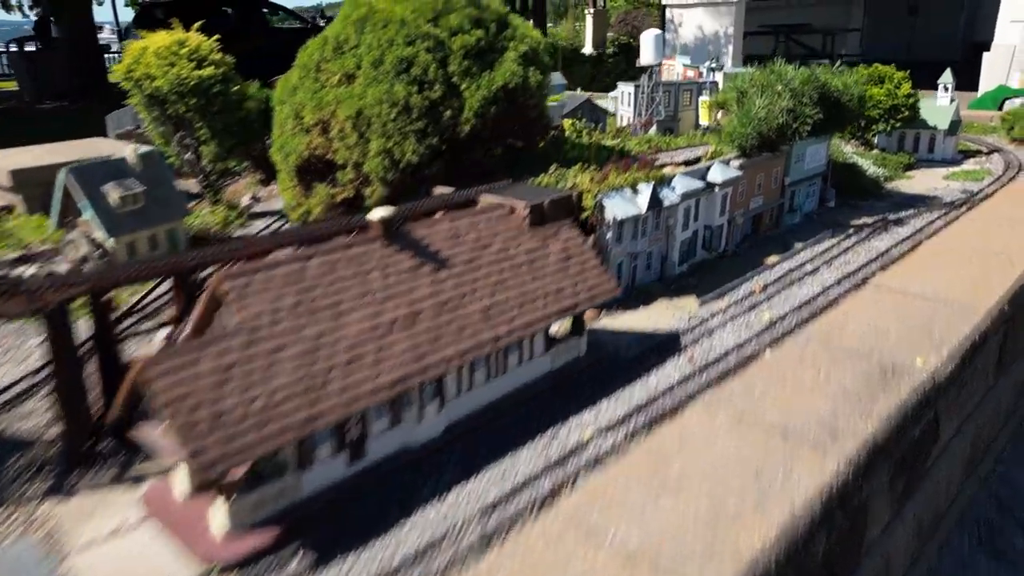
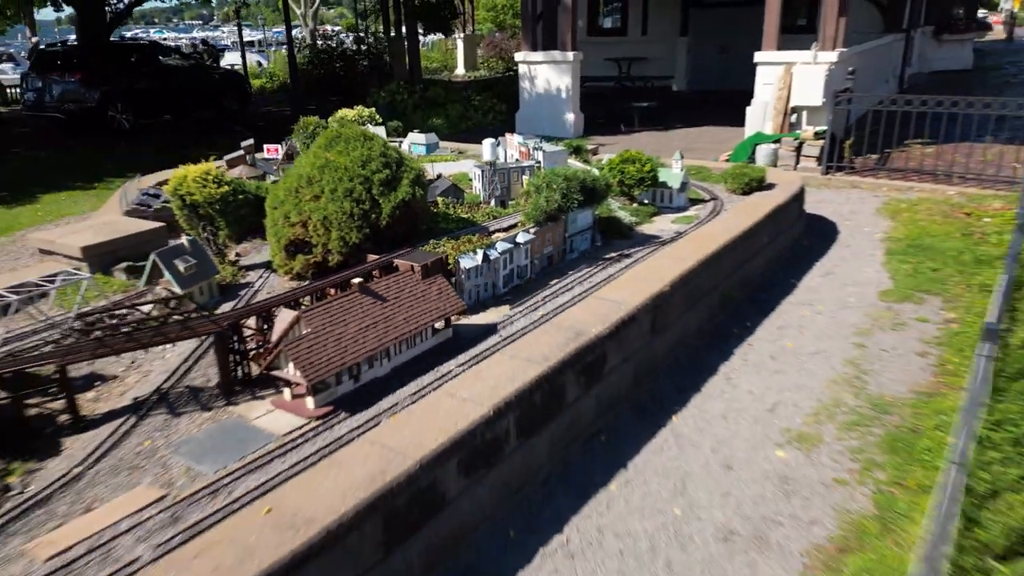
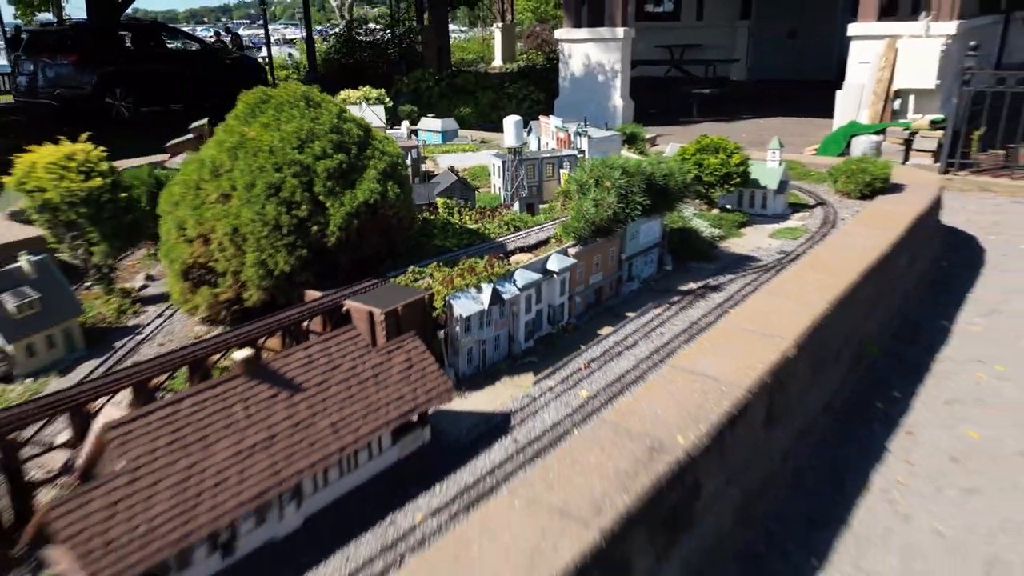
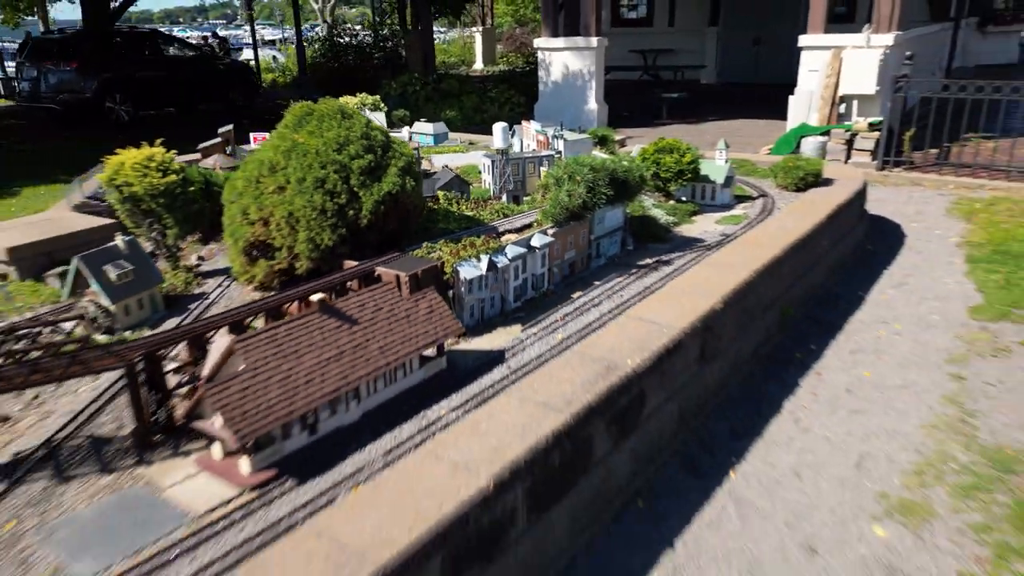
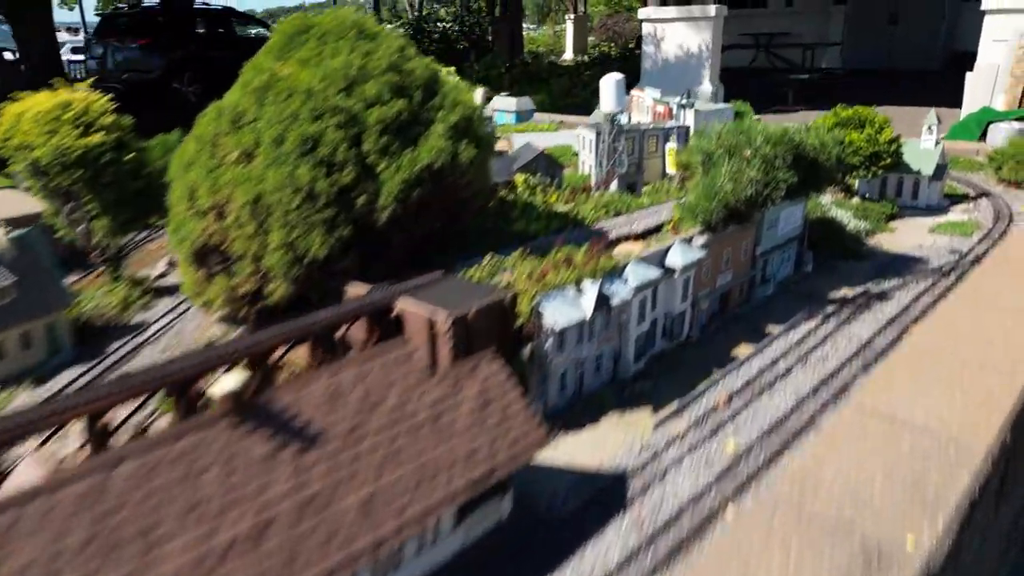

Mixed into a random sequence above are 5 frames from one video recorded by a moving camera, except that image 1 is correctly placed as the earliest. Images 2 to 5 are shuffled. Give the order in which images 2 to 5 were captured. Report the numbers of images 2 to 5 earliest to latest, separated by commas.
5, 3, 4, 2
